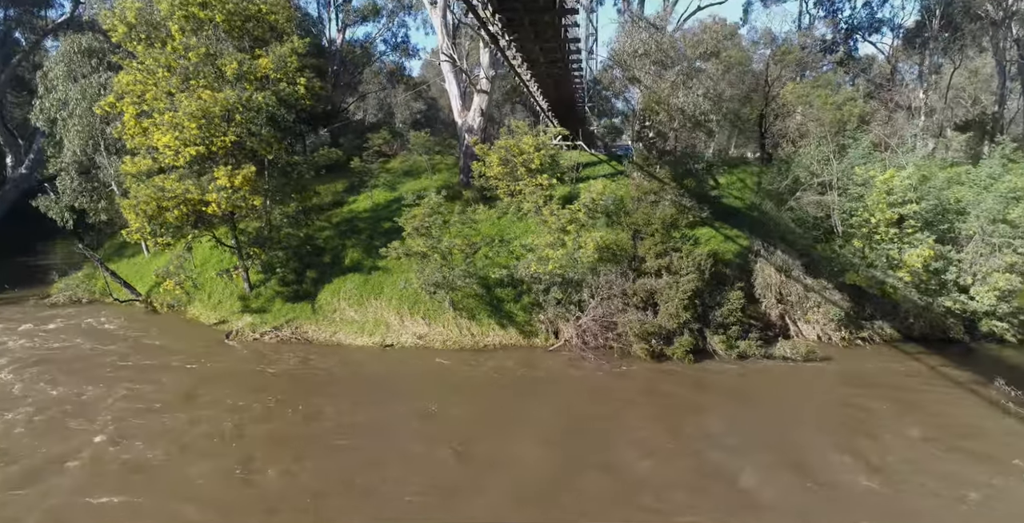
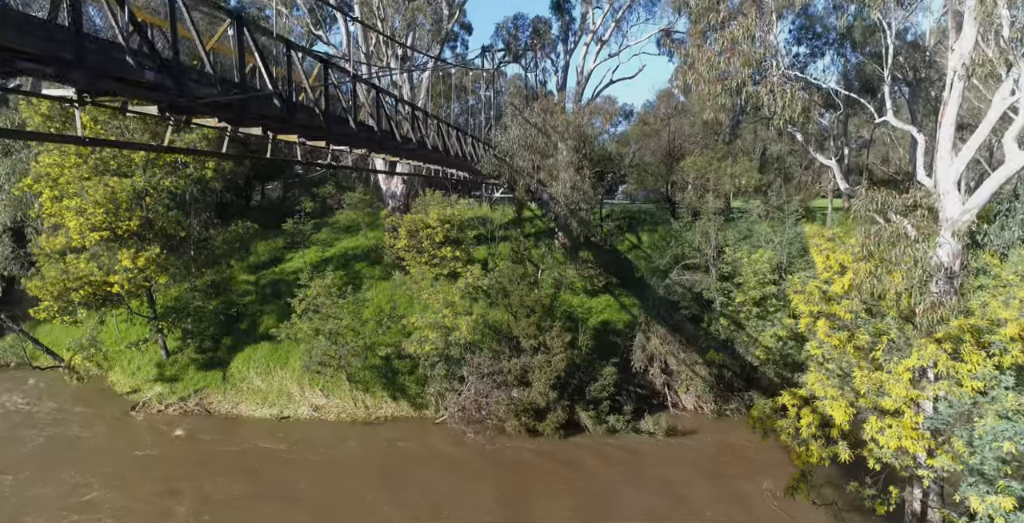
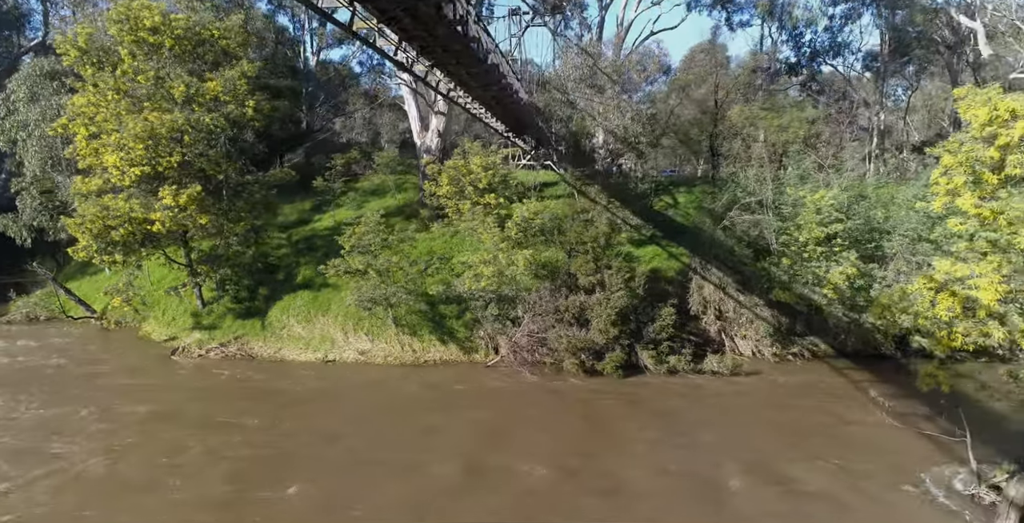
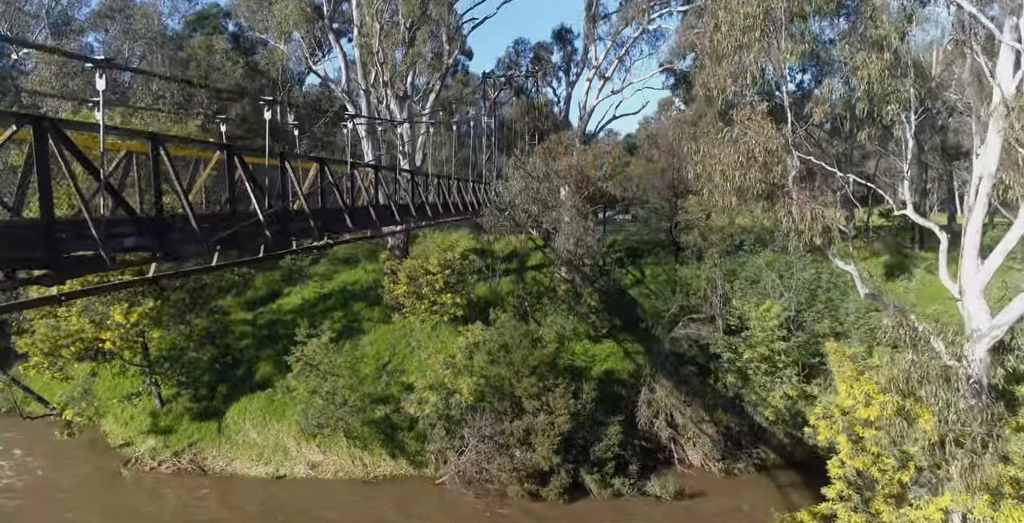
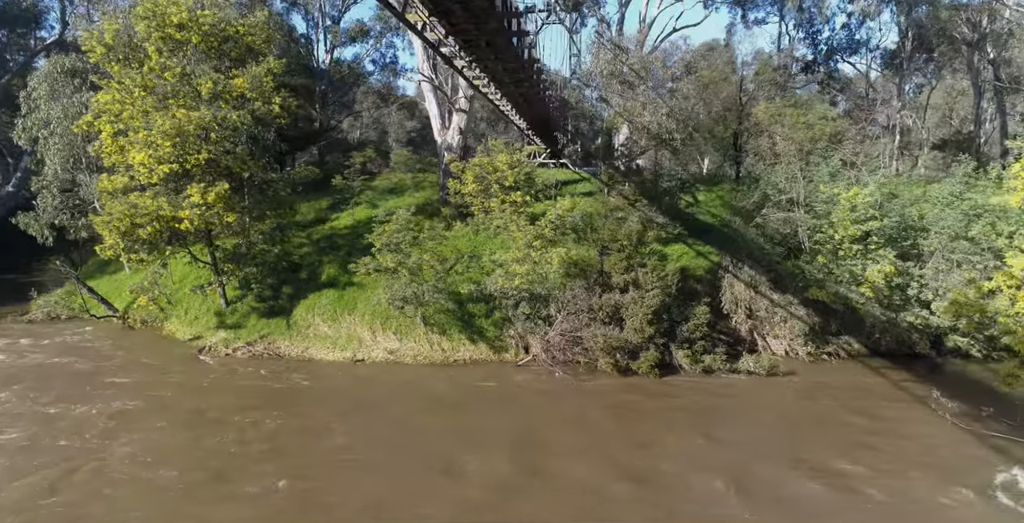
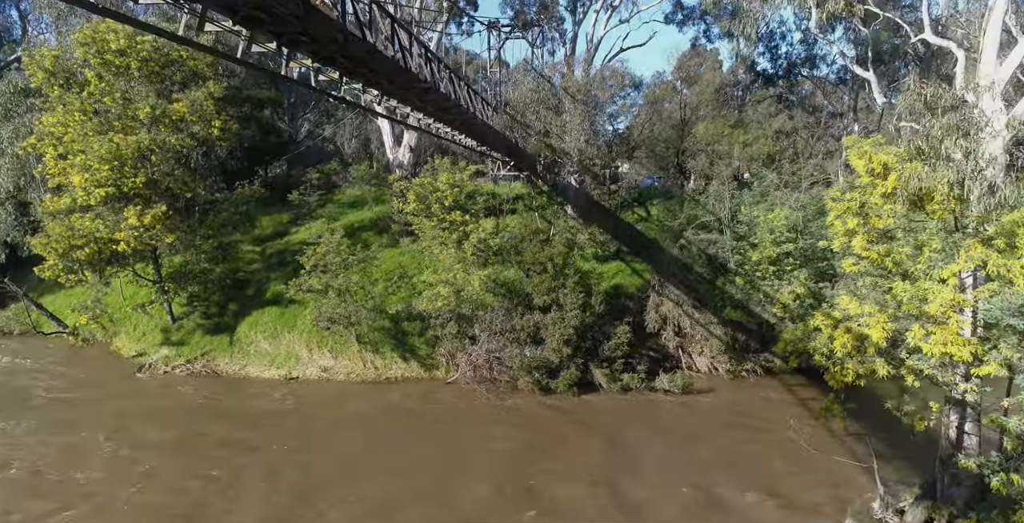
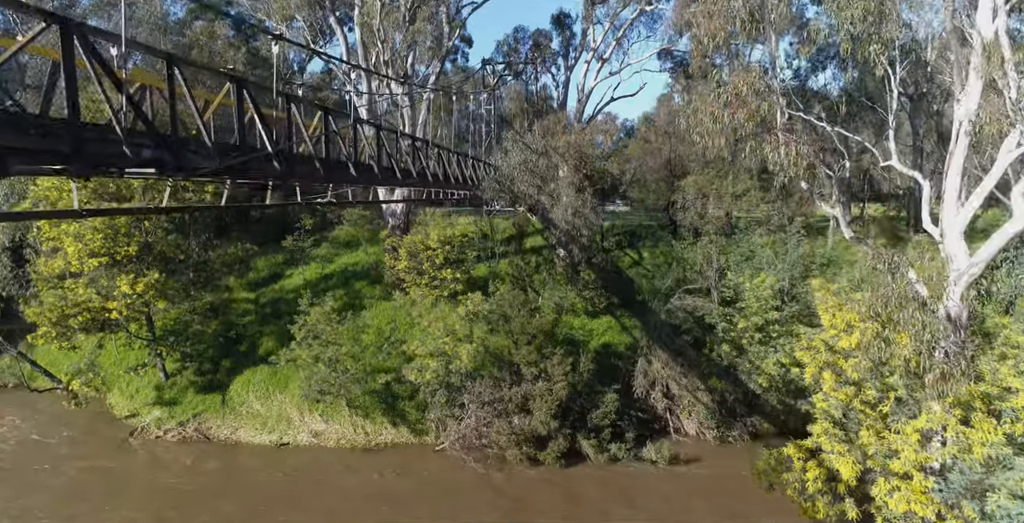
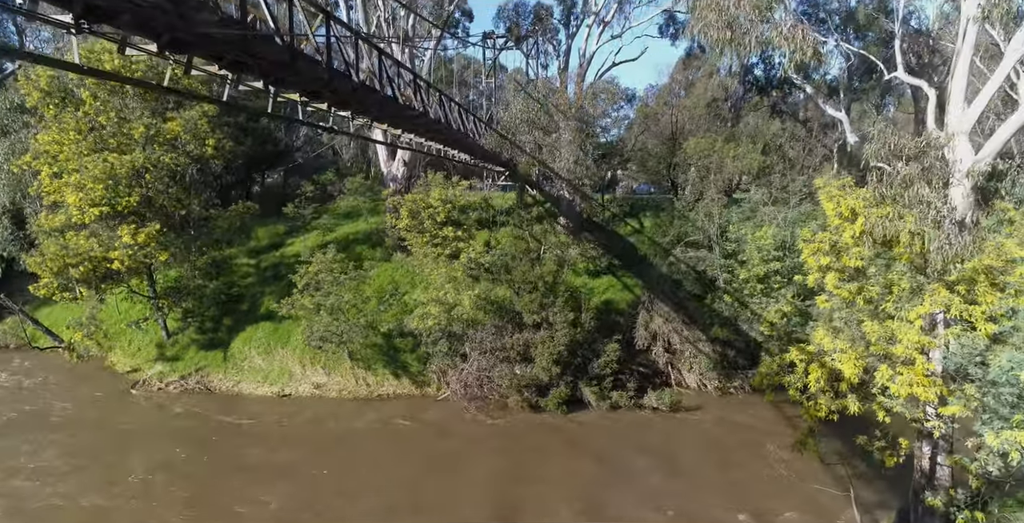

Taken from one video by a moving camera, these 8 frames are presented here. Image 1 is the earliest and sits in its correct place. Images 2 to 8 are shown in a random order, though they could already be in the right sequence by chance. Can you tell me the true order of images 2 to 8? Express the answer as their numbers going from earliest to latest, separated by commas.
5, 3, 6, 8, 2, 7, 4
